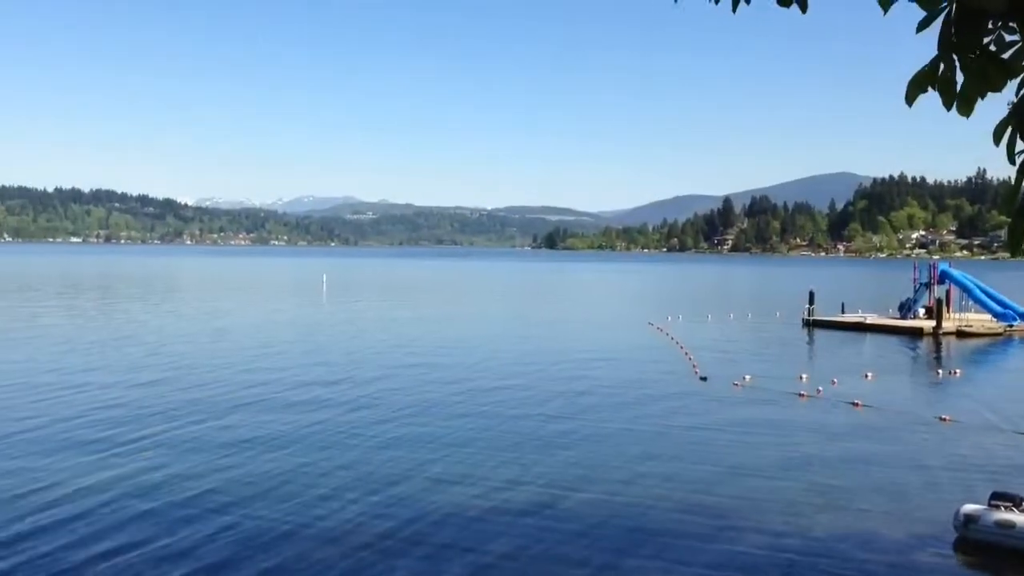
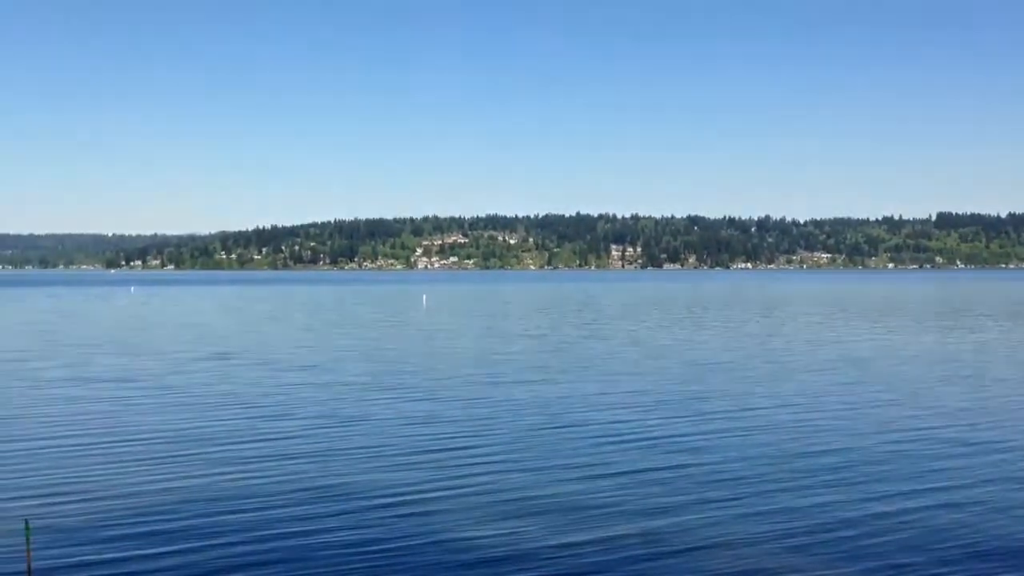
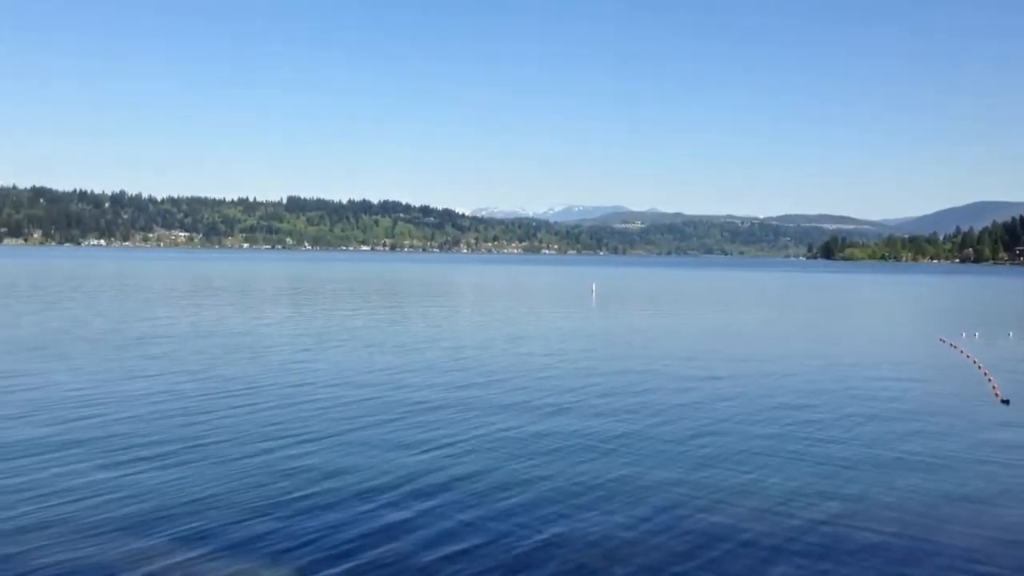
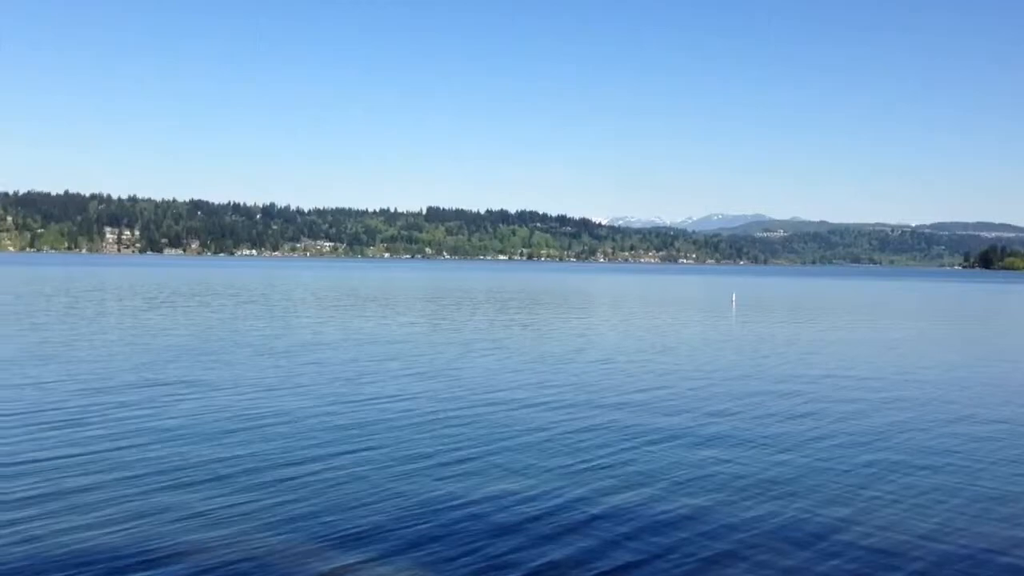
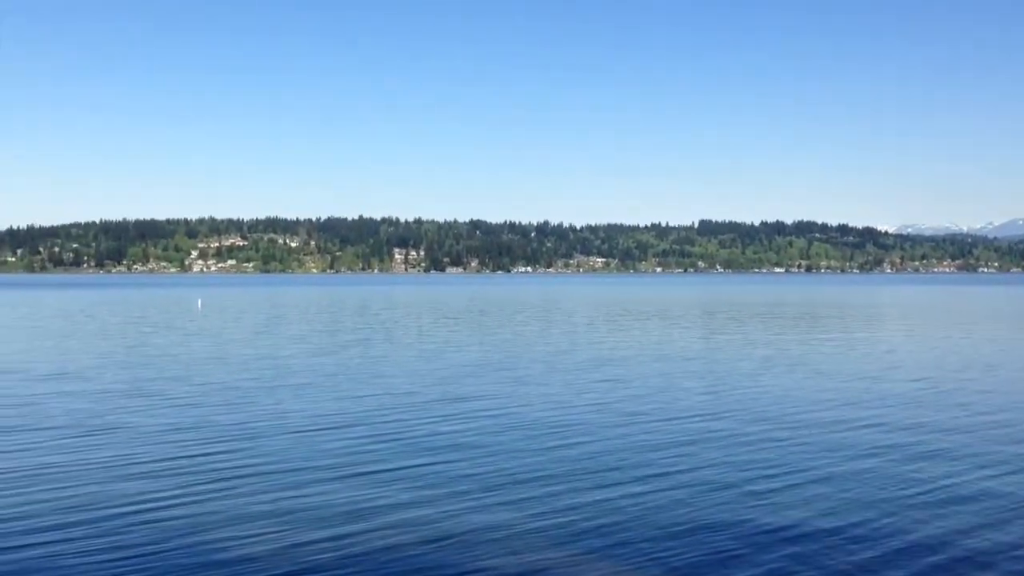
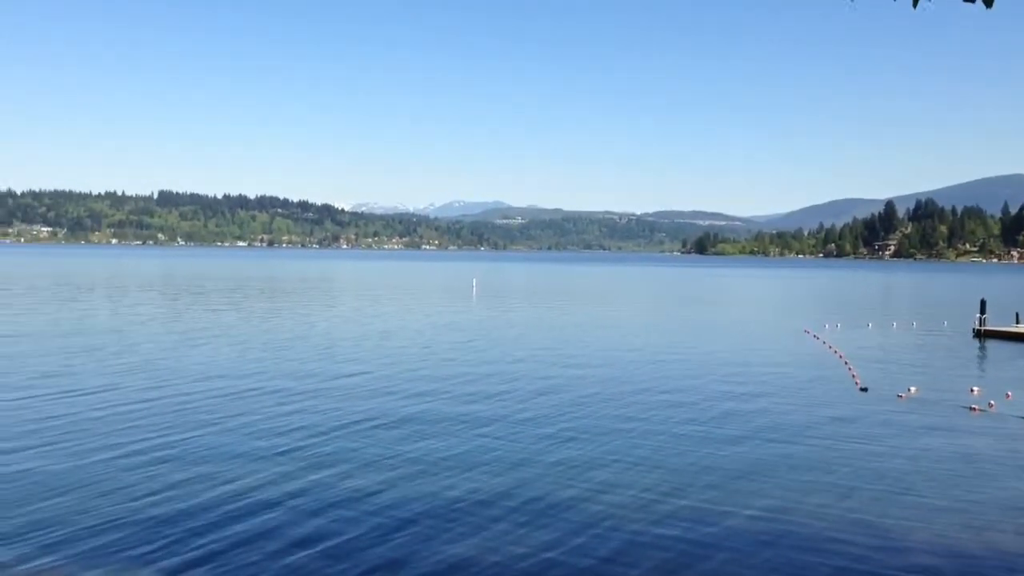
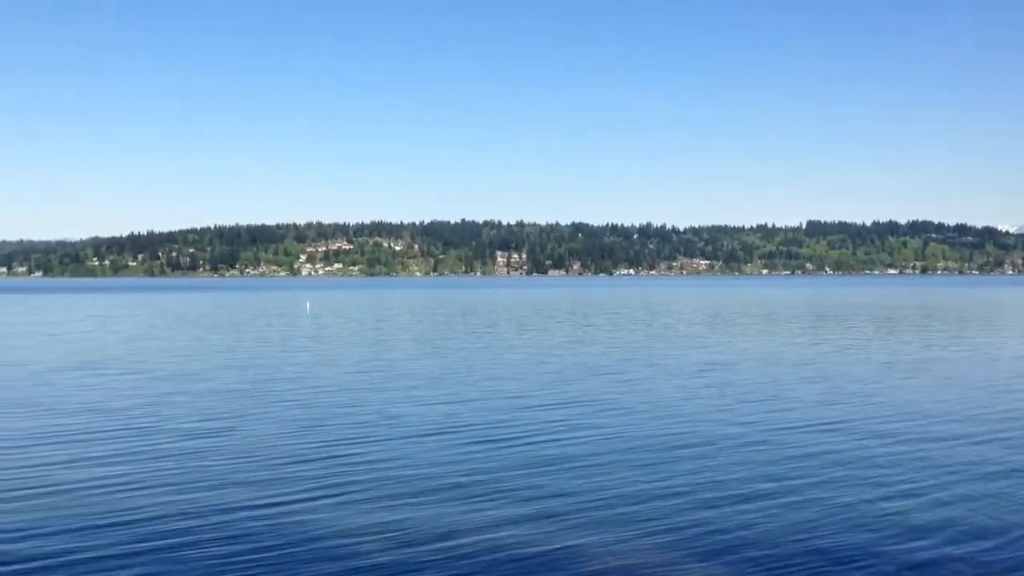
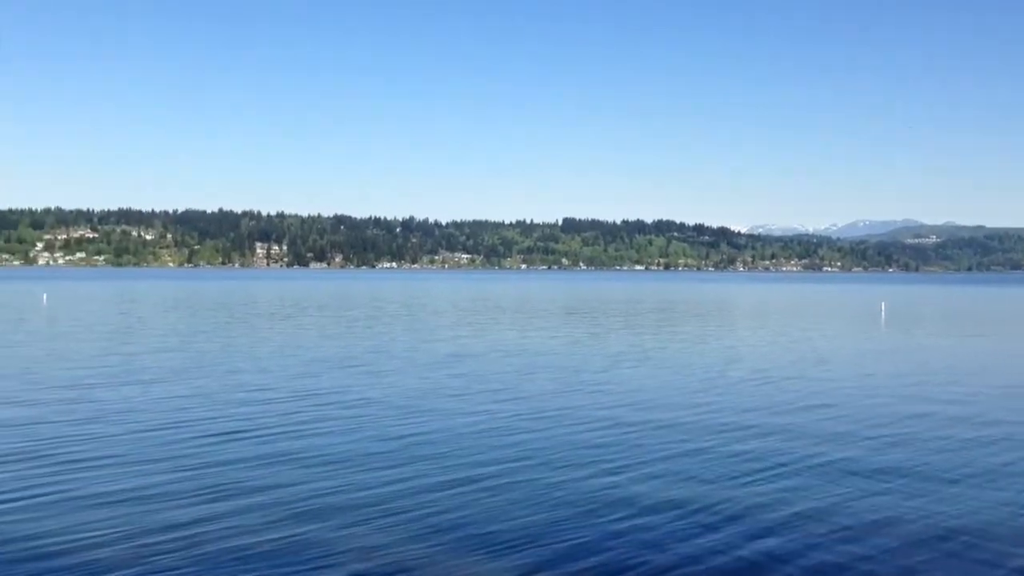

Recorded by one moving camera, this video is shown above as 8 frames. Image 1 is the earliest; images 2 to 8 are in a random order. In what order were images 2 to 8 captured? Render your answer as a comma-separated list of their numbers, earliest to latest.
6, 3, 4, 8, 5, 7, 2
